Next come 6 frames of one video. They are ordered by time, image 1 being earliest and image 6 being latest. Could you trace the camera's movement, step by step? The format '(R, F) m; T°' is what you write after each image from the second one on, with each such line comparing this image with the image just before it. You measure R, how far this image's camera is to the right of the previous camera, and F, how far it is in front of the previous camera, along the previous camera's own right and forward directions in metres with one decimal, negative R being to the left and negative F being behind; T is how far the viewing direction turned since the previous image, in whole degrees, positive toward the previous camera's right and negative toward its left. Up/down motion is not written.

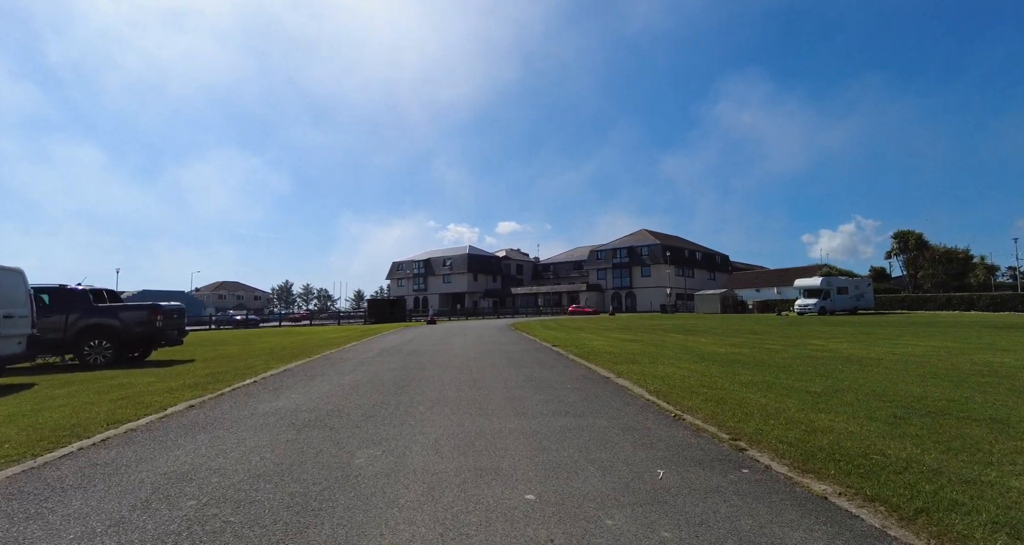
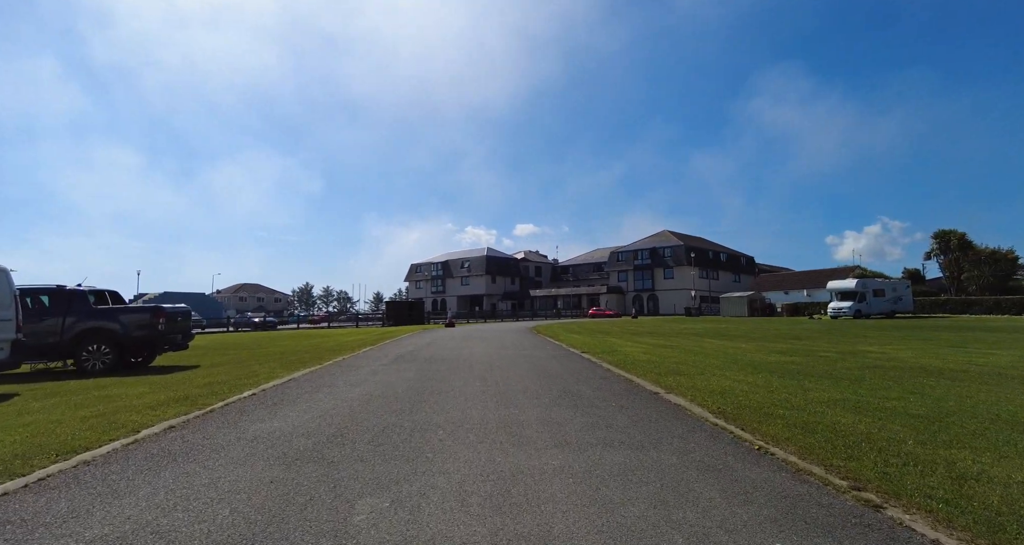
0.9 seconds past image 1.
(-0.2, +1.3) m; -2°
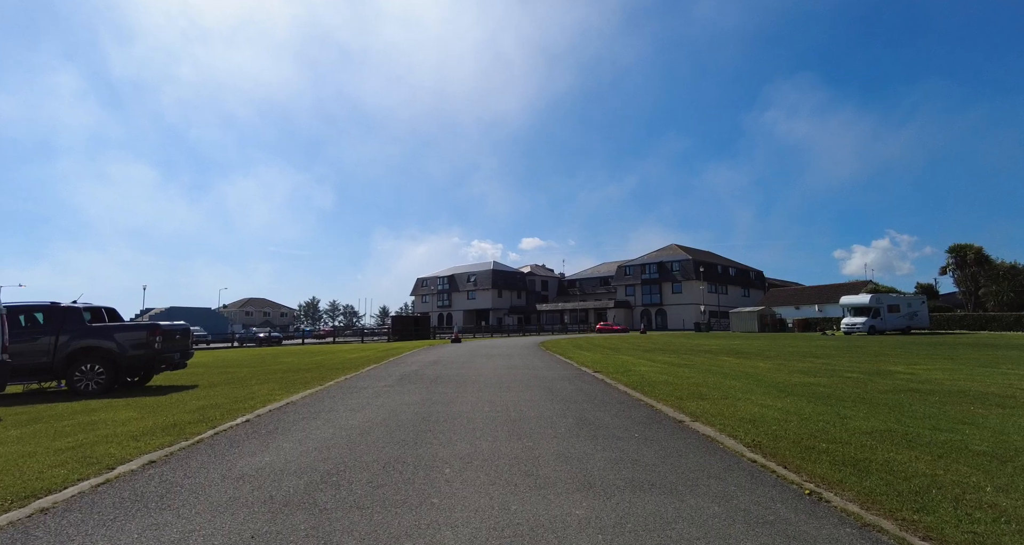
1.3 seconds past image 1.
(-0.1, +0.6) m; -1°
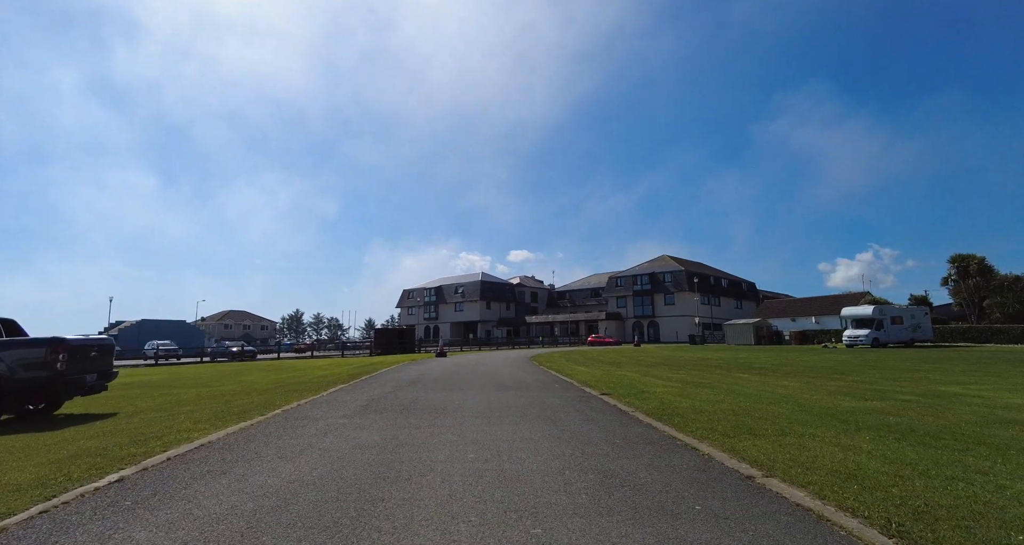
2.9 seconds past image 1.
(-0.1, +2.5) m; +1°
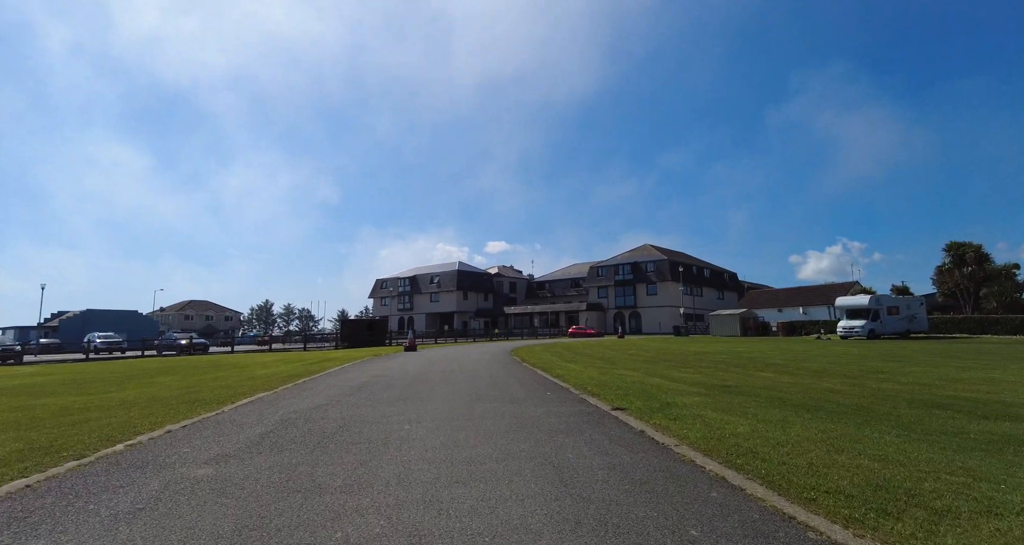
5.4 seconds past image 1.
(0.0, +3.8) m; +2°
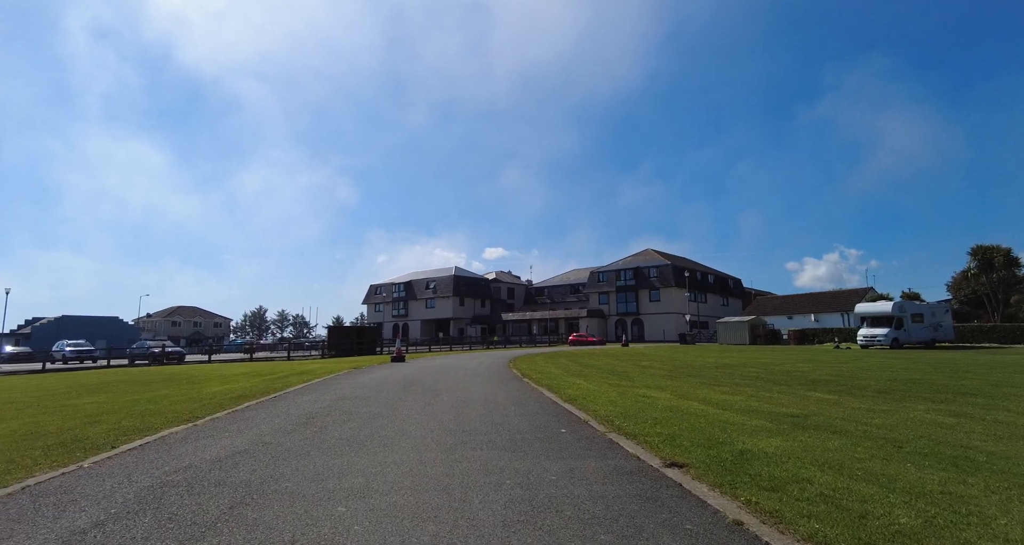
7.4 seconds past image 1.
(-0.1, +3.2) m; 0°
